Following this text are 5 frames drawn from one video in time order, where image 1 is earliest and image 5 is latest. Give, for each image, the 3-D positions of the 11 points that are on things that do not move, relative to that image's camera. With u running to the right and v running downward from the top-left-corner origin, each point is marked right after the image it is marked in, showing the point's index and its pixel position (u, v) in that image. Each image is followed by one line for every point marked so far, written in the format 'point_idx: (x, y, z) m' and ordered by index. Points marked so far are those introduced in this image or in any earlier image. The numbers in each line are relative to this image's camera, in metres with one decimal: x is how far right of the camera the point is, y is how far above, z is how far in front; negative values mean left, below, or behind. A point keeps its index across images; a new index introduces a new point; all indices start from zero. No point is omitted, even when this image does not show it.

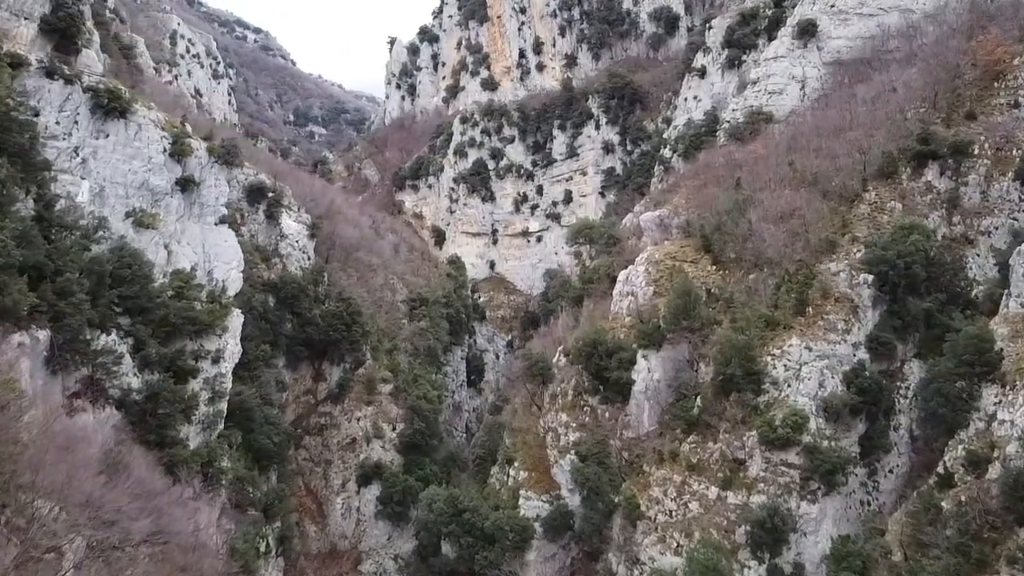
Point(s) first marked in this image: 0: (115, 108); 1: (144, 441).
0: (-9.4, +4.3, +19.0) m
1: (-8.0, -3.3, +17.5) m
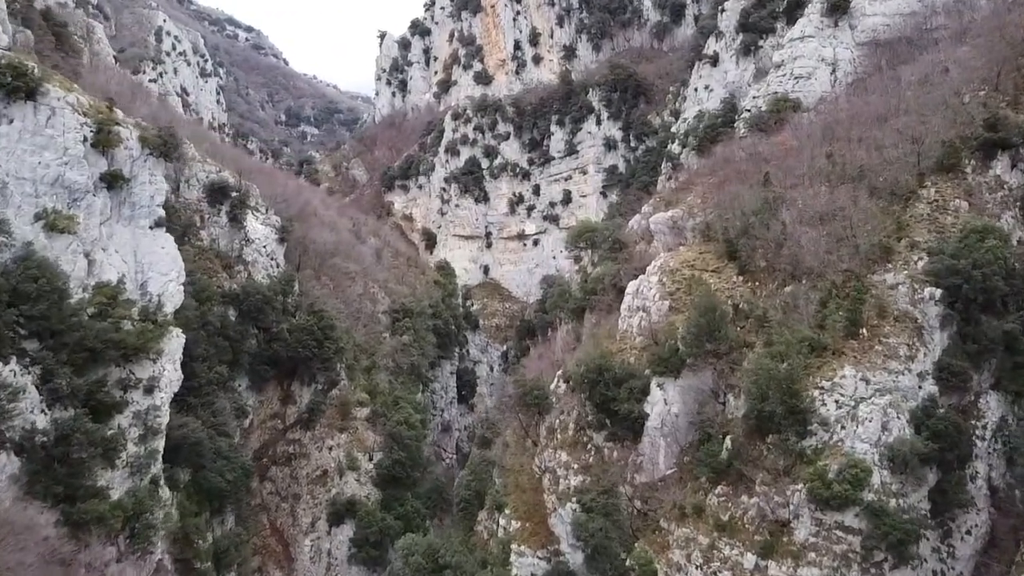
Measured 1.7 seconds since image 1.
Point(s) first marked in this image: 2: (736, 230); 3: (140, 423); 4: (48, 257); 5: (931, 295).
0: (-9.6, +3.9, +15.8) m
1: (-8.2, -3.7, +14.3) m
2: (+5.0, +1.3, +18.1) m
3: (-7.6, -2.8, +16.5) m
4: (-8.9, +0.6, +15.4) m
5: (+7.5, -0.1, +14.4) m
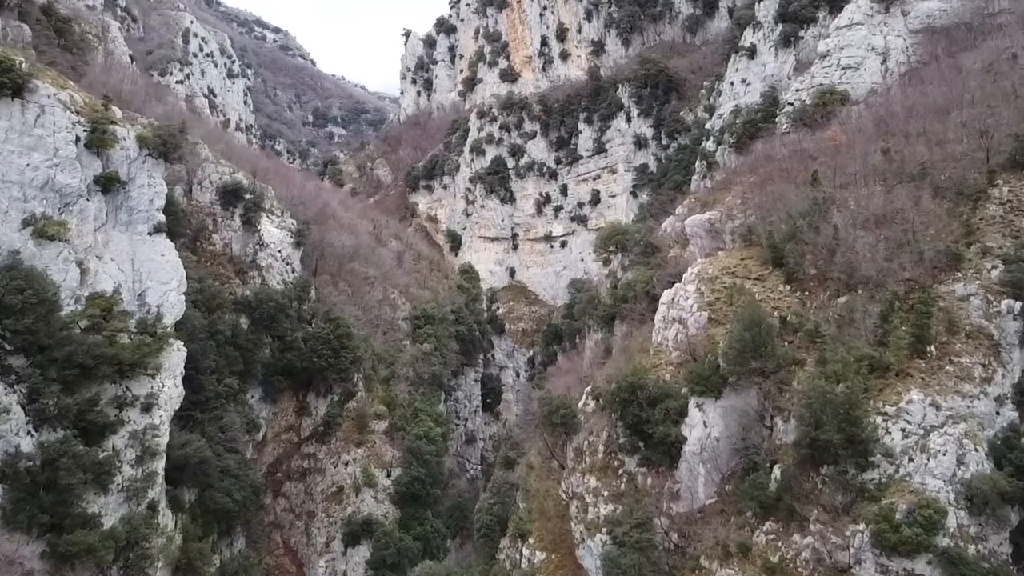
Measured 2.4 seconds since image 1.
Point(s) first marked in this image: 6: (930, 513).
0: (-9.2, +3.7, +14.7) m
1: (-7.8, -3.9, +13.2) m
2: (+5.5, +1.1, +16.6) m
3: (-7.2, -3.0, +15.4) m
4: (-8.4, +0.4, +14.3) m
5: (+7.9, -0.3, +12.8) m
6: (+5.7, -3.1, +11.0) m
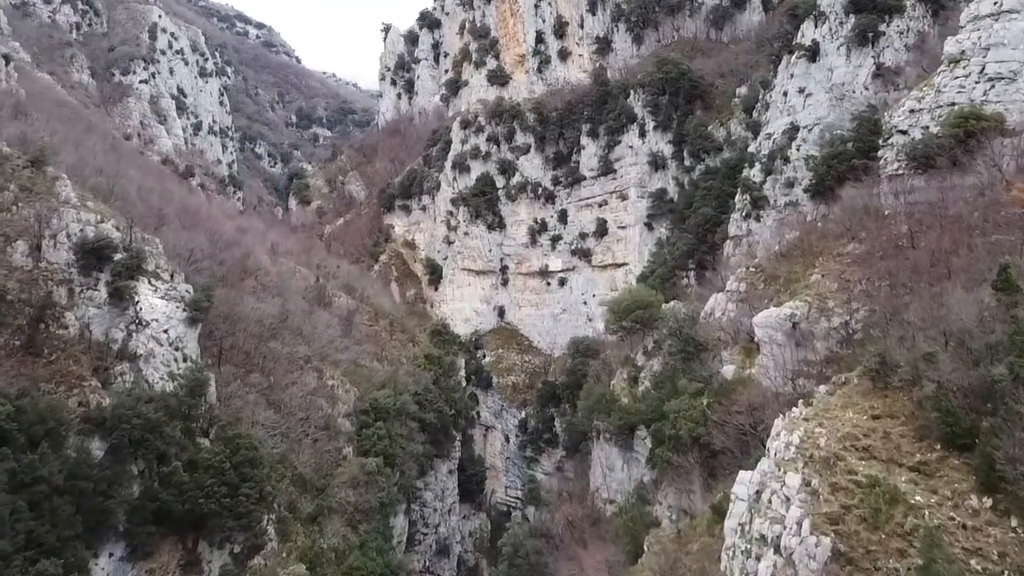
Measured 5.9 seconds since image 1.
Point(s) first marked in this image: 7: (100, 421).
0: (-9.6, +1.5, +7.2) m
1: (-8.3, -6.1, +5.7) m
2: (+5.1, -1.1, +9.1) m
3: (-7.6, -5.2, +8.0) m
4: (-8.9, -1.9, +6.9) m
5: (+7.4, -2.6, +5.4) m
6: (+5.3, -5.3, +3.6) m
7: (-8.0, -2.7, +15.7) m
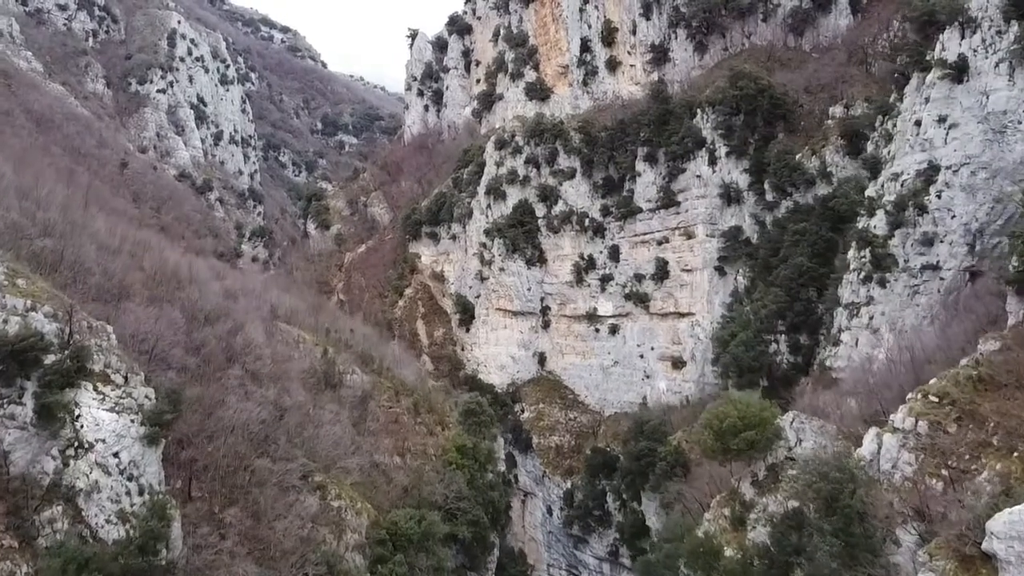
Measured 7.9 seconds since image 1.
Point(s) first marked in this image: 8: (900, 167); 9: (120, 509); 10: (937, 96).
0: (-8.9, -0.4, +2.7) m
1: (-7.6, -8.0, +1.2) m
2: (+5.9, -3.0, +4.1) m
3: (-6.9, -7.1, +3.4) m
4: (-8.2, -3.8, +2.3) m
5: (+8.1, -4.5, +0.3) m
6: (+5.8, -7.2, -1.4) m
7: (-7.0, -4.6, +11.1) m
8: (+9.0, +2.8, +18.6) m
9: (-6.7, -3.8, +13.6) m
10: (+9.4, +4.3, +18.0) m
